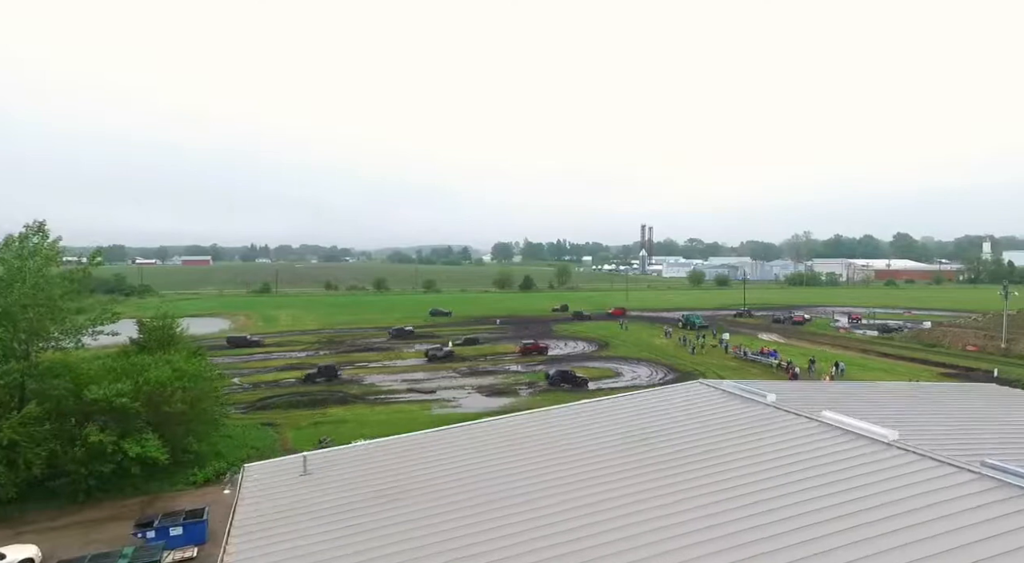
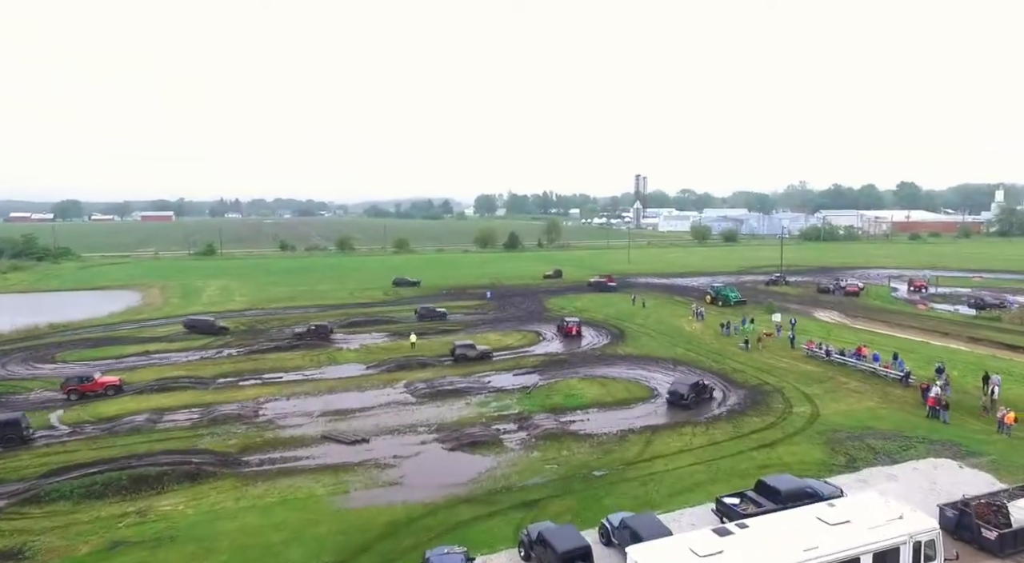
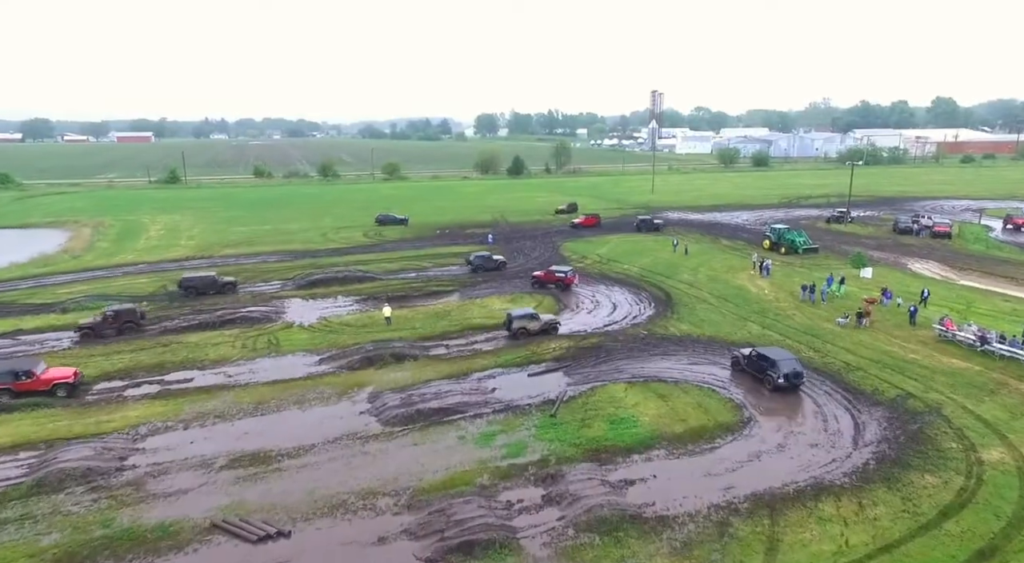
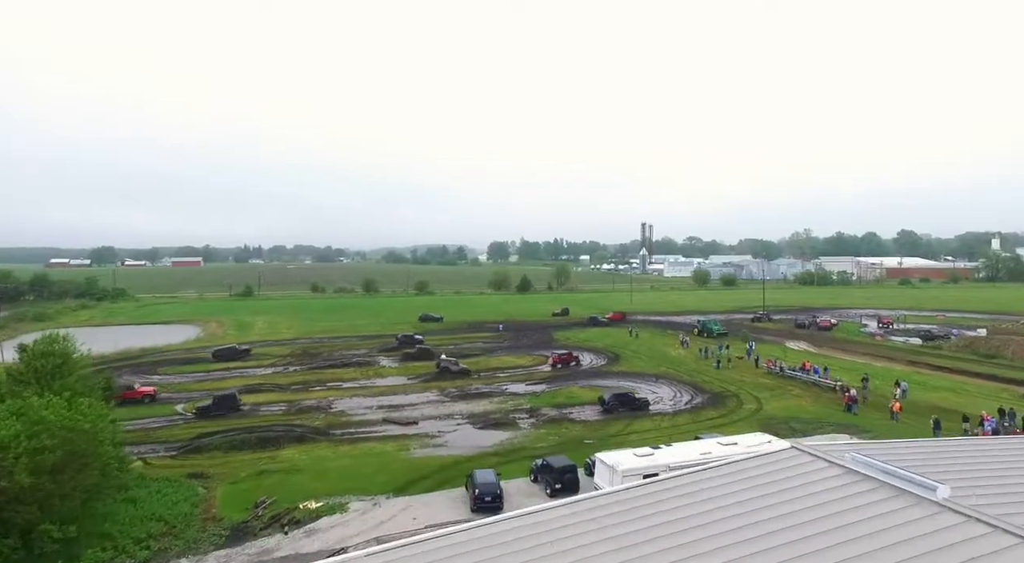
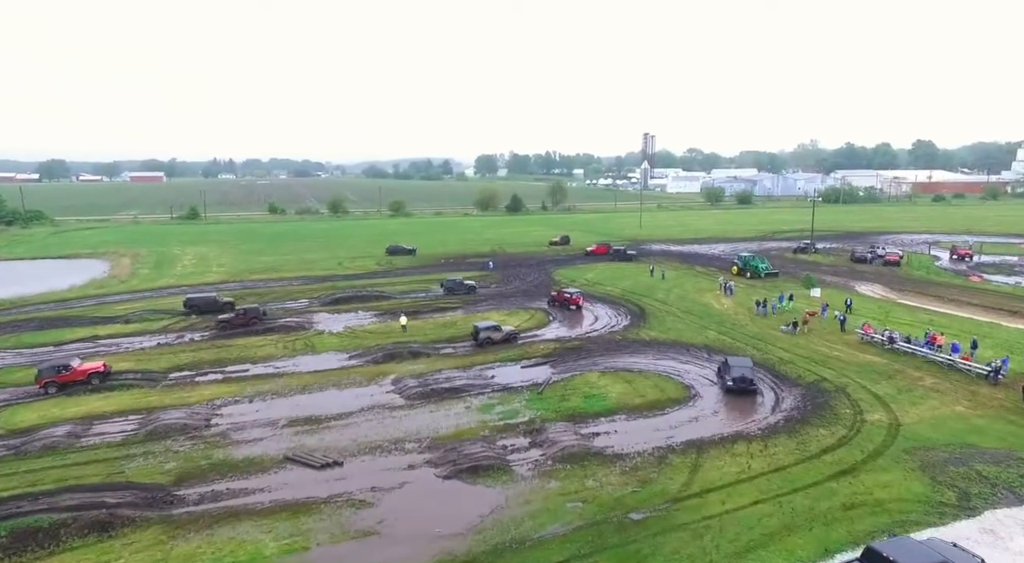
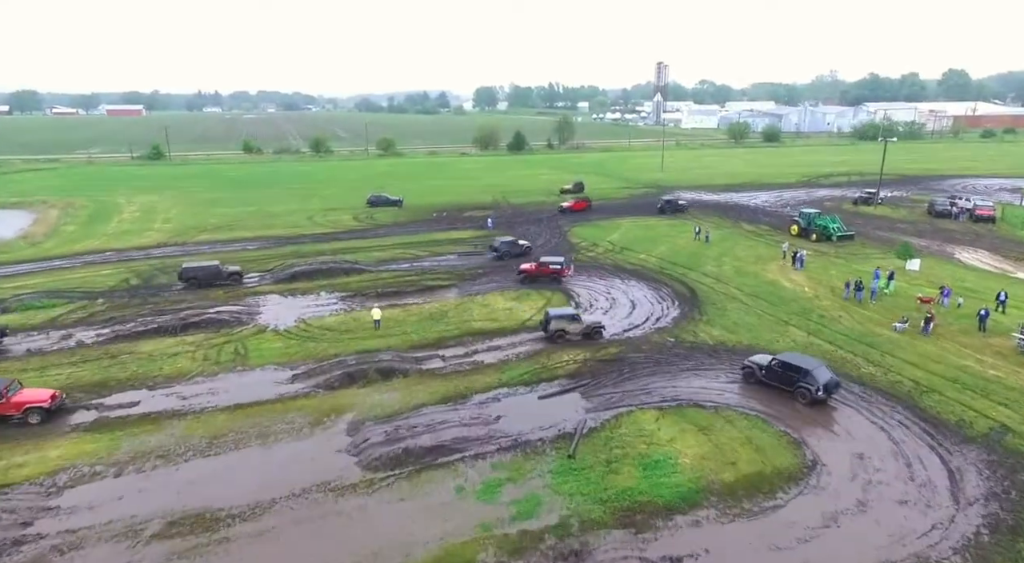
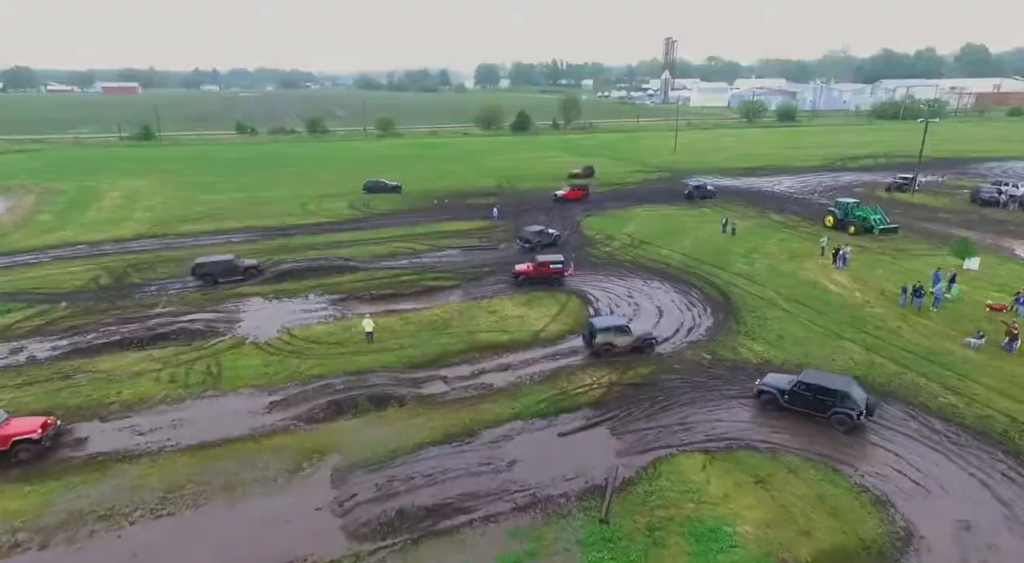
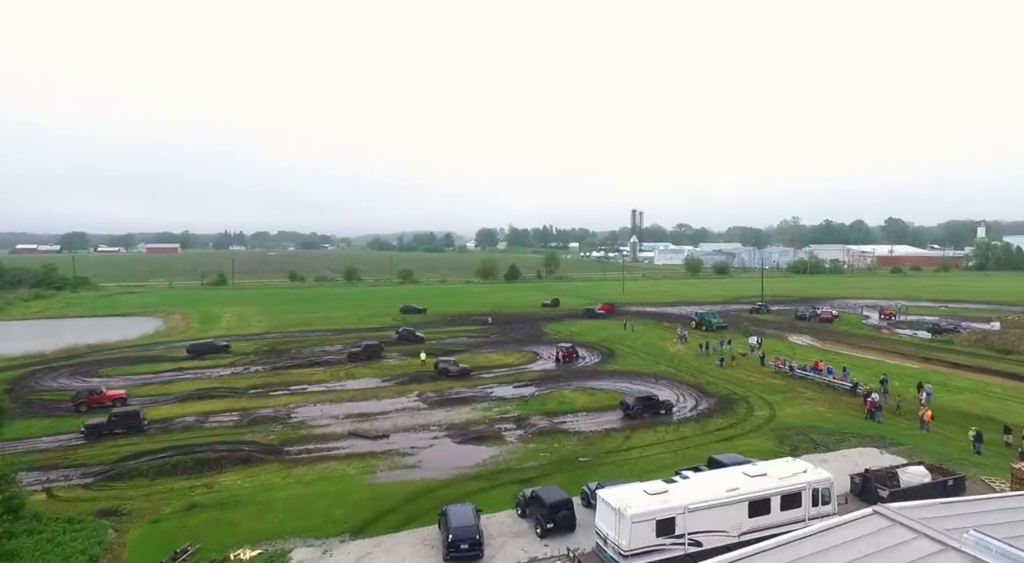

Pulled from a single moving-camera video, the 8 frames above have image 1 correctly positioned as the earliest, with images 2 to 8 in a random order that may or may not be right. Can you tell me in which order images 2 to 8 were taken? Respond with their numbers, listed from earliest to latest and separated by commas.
4, 8, 2, 5, 3, 6, 7
